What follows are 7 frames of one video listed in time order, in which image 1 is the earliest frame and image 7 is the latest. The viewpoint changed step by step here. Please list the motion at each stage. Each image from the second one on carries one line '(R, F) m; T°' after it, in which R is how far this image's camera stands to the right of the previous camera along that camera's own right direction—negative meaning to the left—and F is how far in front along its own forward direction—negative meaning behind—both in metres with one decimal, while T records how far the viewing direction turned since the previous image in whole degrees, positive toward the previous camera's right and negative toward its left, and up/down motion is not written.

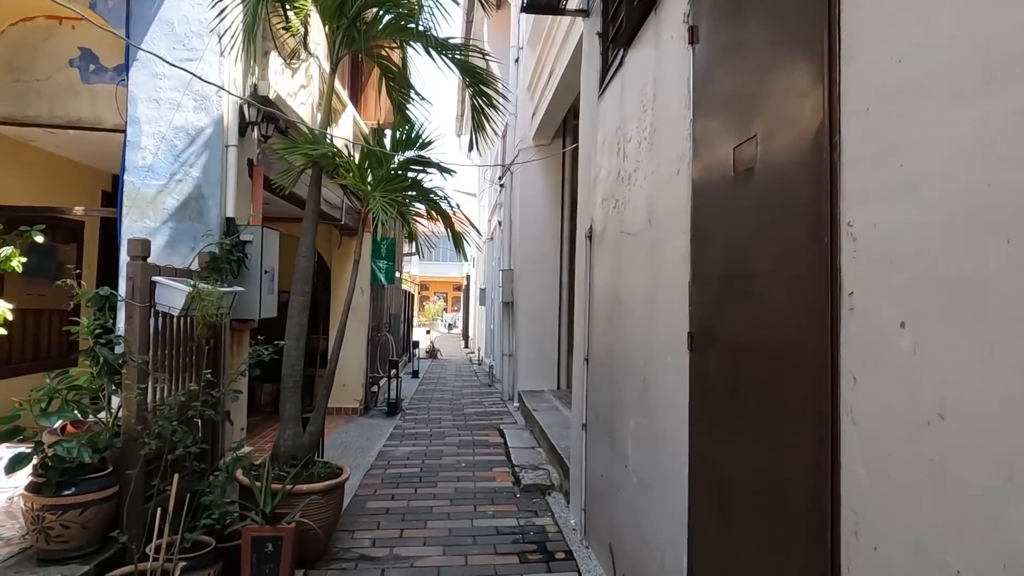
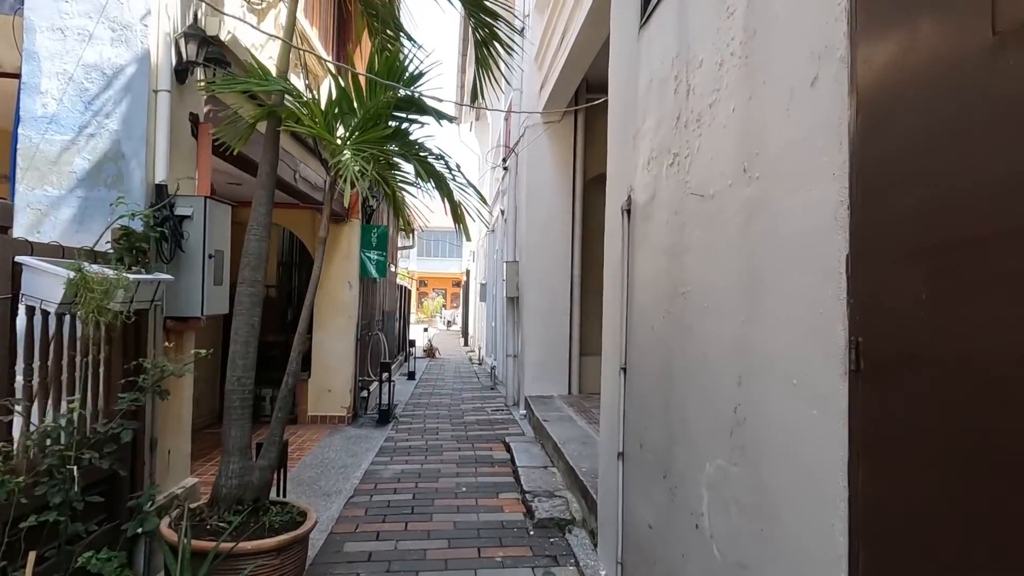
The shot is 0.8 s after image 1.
(-0.1, +0.9) m; 0°
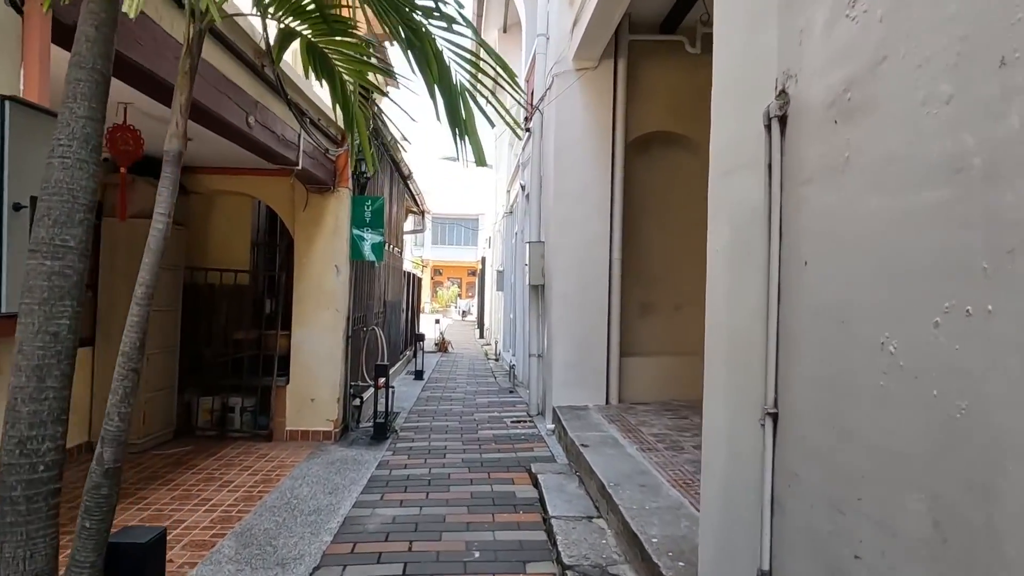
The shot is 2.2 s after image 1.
(-0.1, +1.4) m; -1°
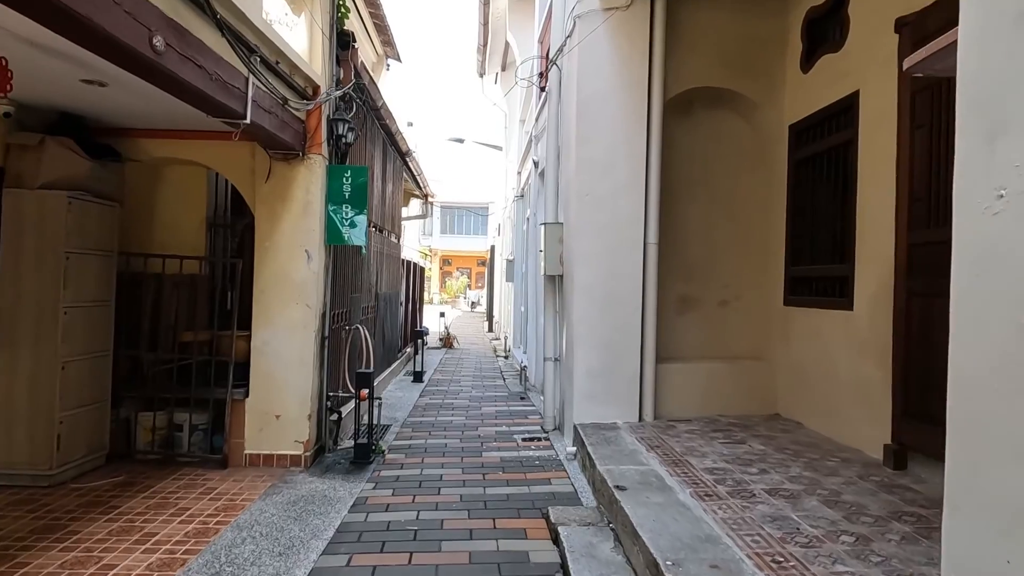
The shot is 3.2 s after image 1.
(0.0, +1.2) m; -1°
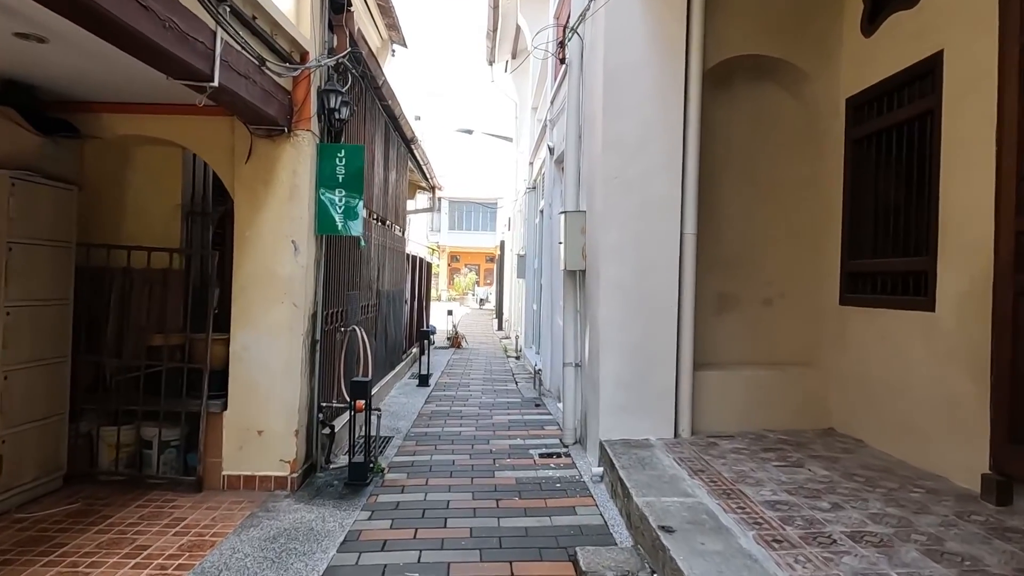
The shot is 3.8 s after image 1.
(-0.1, +0.7) m; -1°
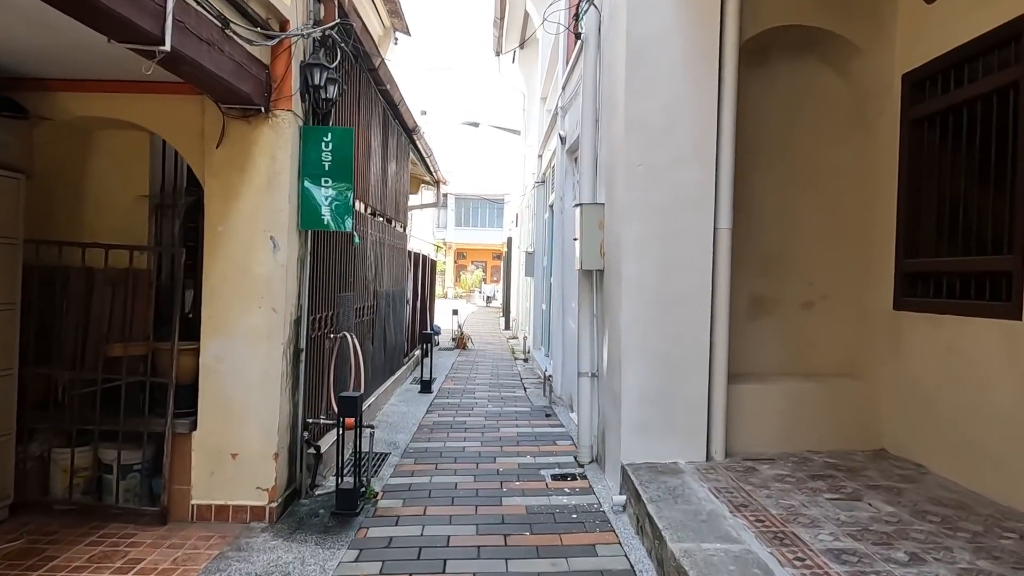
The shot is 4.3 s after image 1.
(0.0, +0.5) m; -1°
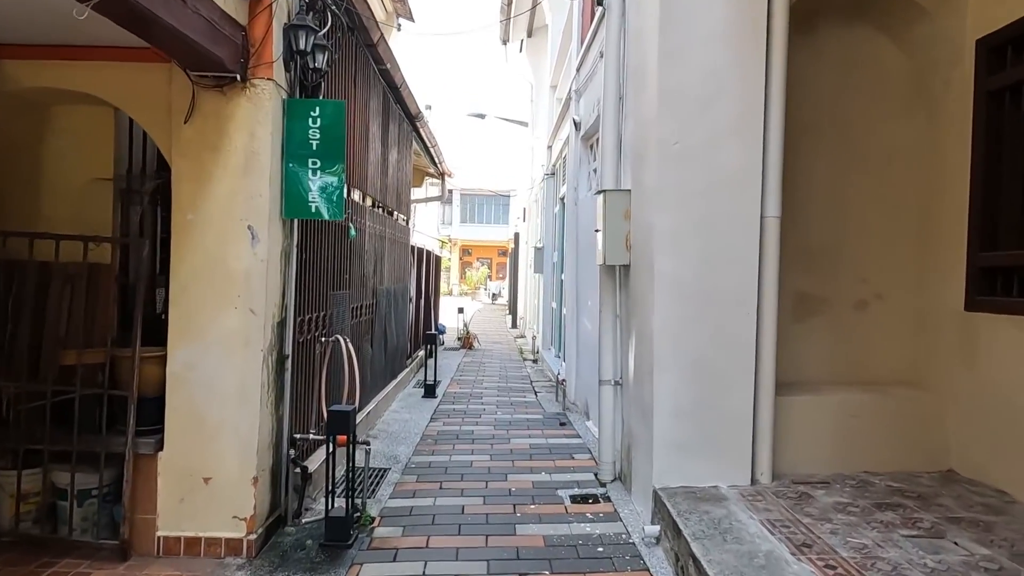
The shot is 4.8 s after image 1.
(-0.1, +0.5) m; 0°
